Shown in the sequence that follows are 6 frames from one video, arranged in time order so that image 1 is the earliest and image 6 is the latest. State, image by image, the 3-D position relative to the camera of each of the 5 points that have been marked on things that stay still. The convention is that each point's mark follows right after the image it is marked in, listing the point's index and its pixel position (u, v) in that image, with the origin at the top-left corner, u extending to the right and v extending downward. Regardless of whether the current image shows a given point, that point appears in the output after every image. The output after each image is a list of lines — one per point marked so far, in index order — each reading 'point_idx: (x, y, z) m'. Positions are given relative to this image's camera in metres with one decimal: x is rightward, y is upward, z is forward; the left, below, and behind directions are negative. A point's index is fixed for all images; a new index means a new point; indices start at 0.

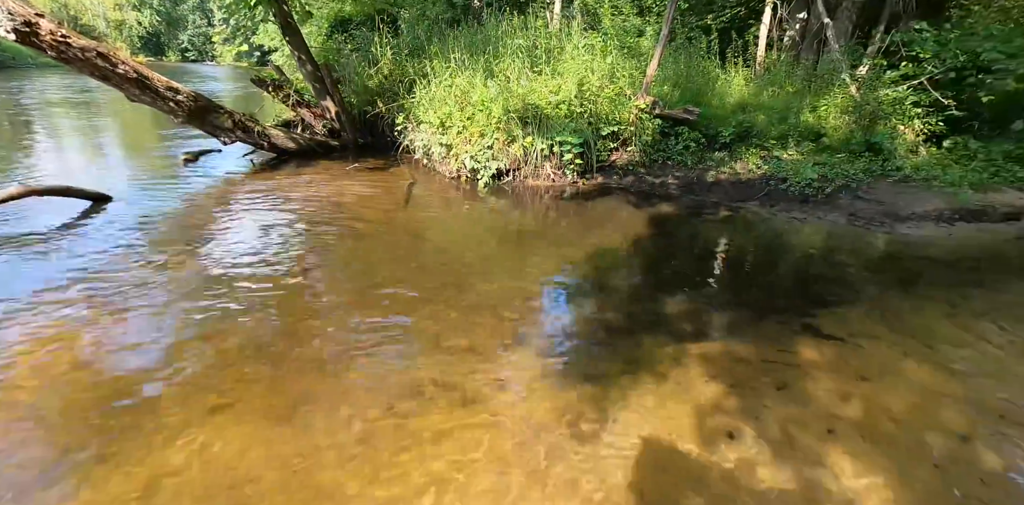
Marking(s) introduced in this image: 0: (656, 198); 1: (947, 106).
0: (+2.1, +0.8, +7.8) m
1: (+7.6, +2.6, +9.1) m
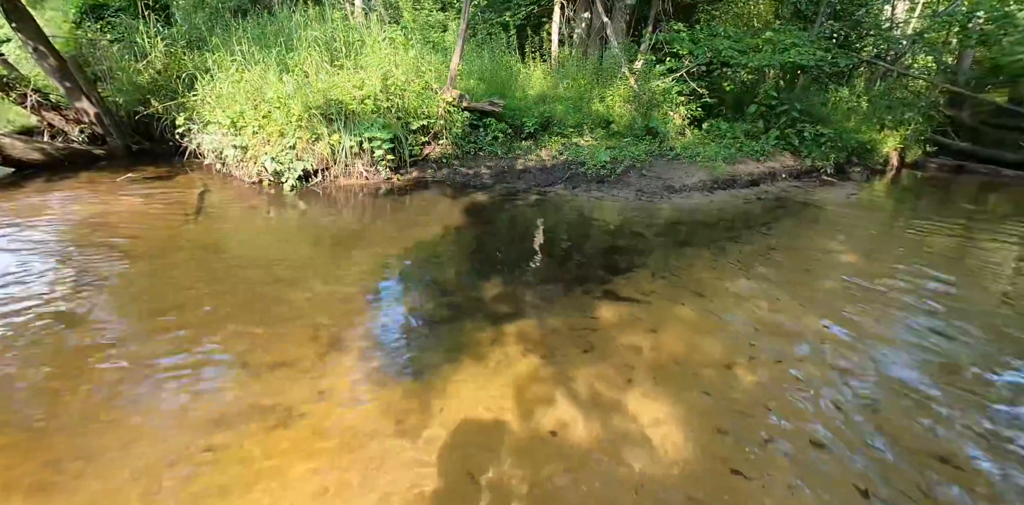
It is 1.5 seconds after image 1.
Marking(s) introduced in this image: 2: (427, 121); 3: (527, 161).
0: (-0.6, +1.0, +7.9) m
1: (+4.0, +3.3, +10.9) m
2: (-1.4, +2.1, +8.4) m
3: (+0.2, +1.5, +8.5) m
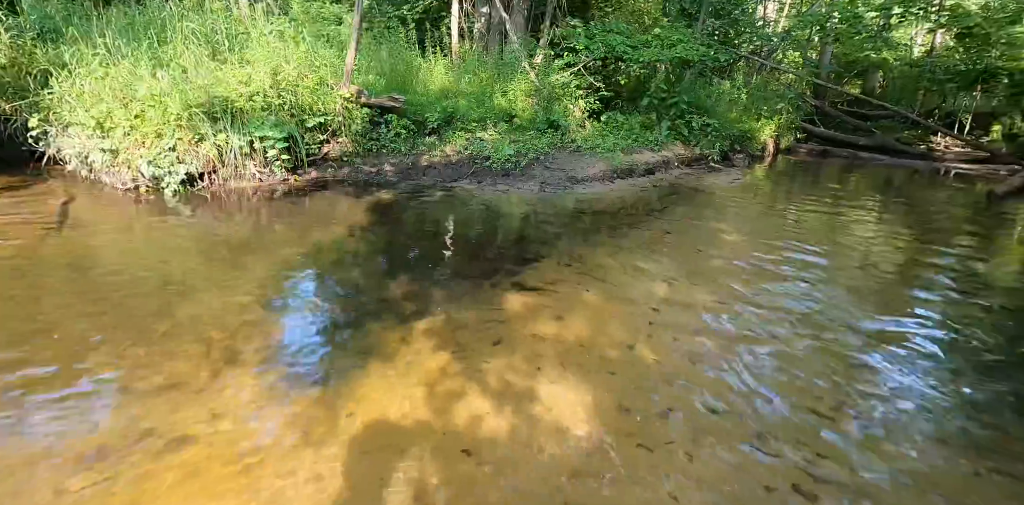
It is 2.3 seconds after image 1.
0: (-2.0, +1.0, +7.7) m
1: (+1.9, +3.6, +11.3) m
2: (-2.9, +2.1, +8.0) m
3: (-1.3, +1.5, +8.4) m
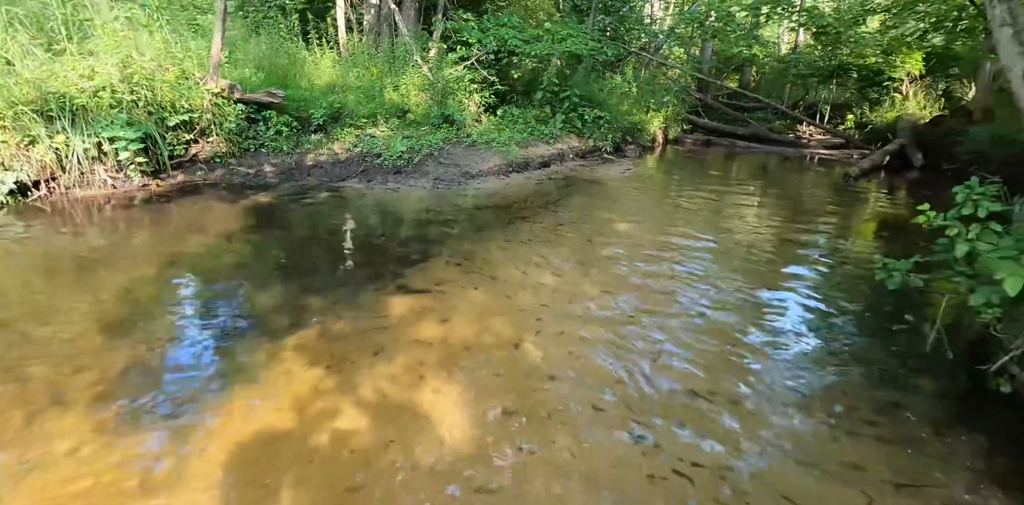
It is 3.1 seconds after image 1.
0: (-3.5, +0.9, +7.1) m
1: (-0.4, +3.7, +11.2) m
2: (-4.5, +1.9, +7.3) m
3: (-2.9, +1.5, +7.9) m
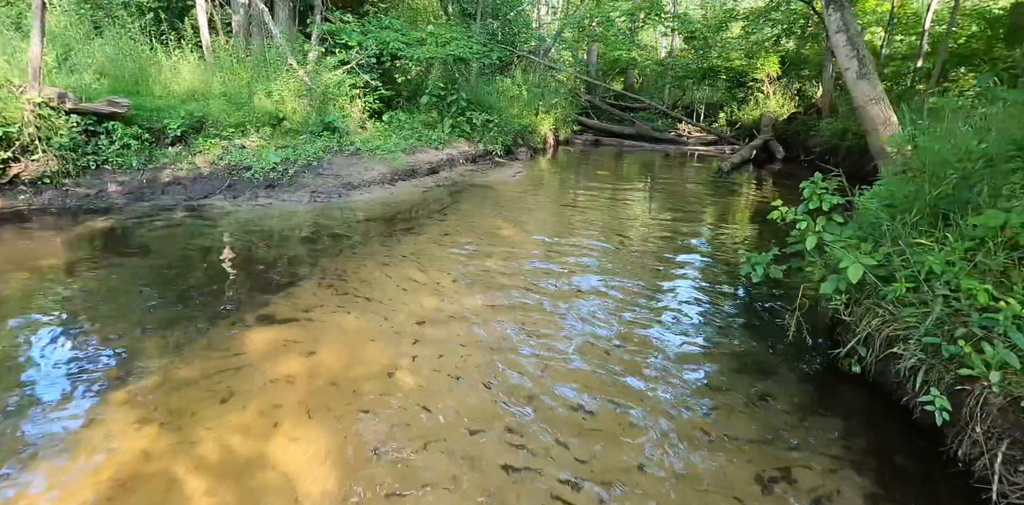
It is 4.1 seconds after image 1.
0: (-4.9, +0.5, +6.2) m
1: (-2.8, +3.4, +10.8) m
2: (-6.0, +1.4, +6.1) m
3: (-4.6, +1.1, +7.1) m
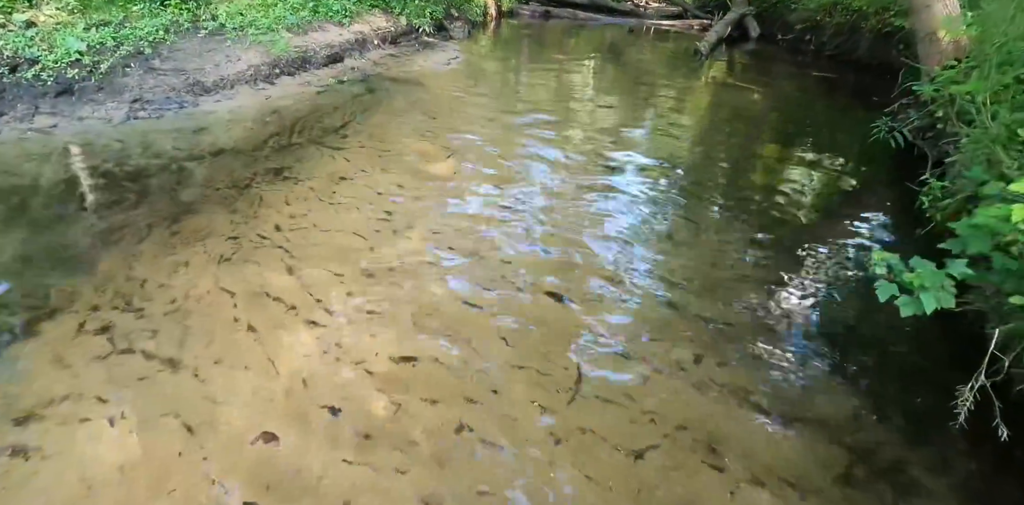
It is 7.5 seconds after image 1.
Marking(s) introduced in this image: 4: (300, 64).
0: (-5.4, +0.8, +3.7) m
1: (-3.8, +4.7, +7.7) m
2: (-6.5, +1.6, +3.3) m
3: (-5.2, +1.6, +4.4) m
4: (-2.4, +2.2, +6.2) m
